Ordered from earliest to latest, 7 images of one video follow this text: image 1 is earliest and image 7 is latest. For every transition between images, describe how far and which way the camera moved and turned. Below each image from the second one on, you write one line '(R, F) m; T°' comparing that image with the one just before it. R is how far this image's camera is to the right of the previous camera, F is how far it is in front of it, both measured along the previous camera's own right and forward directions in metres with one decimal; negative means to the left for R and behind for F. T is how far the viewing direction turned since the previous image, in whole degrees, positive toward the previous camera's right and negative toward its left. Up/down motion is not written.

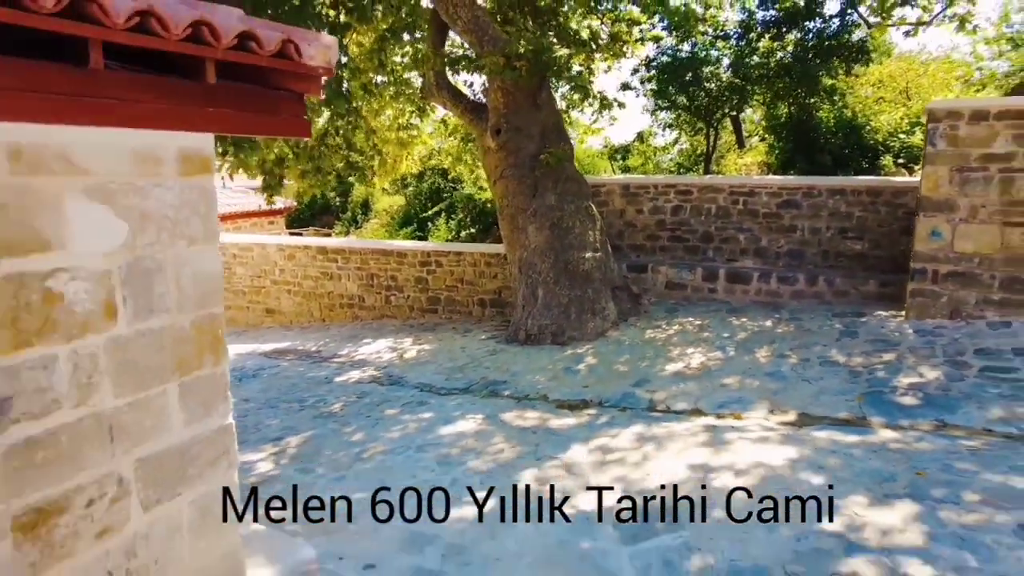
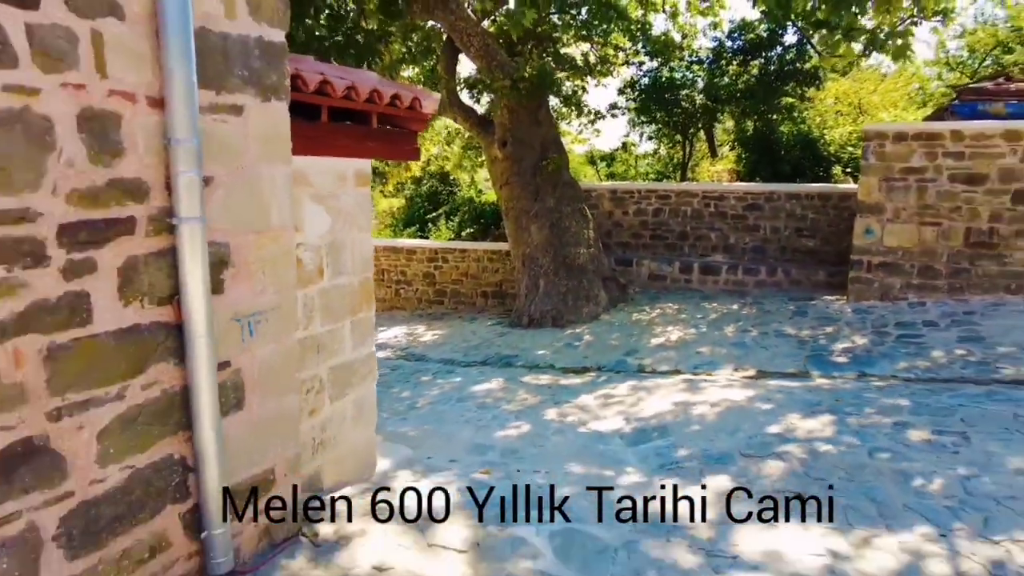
(-0.4, -1.2) m; +2°
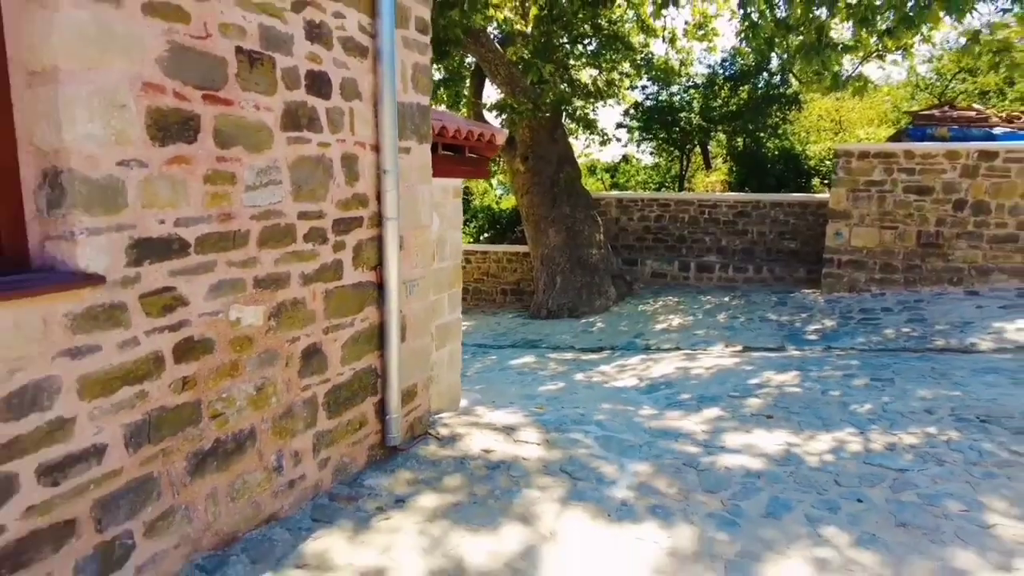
(-0.4, -1.3) m; 0°
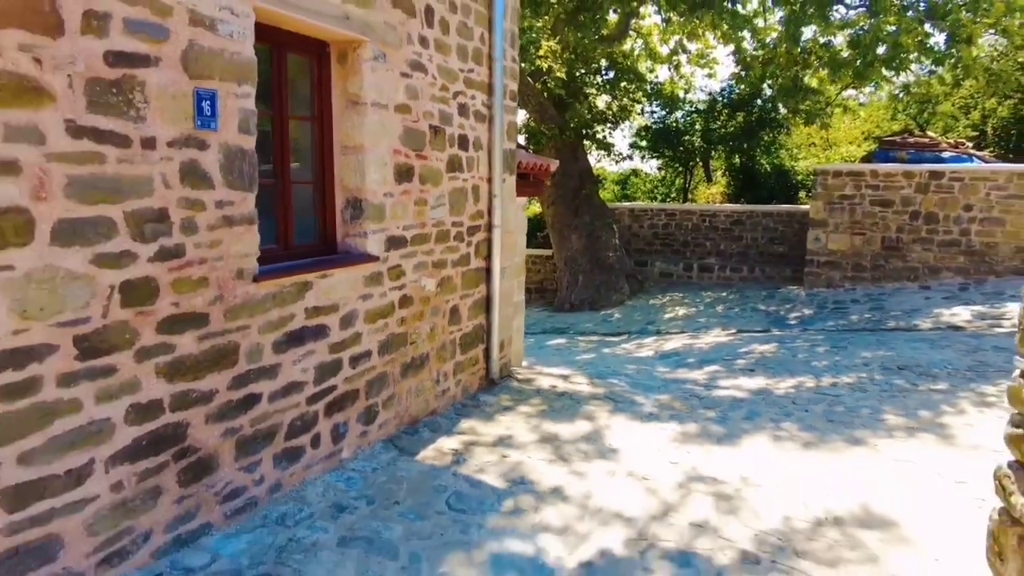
(-0.5, -1.6) m; 0°
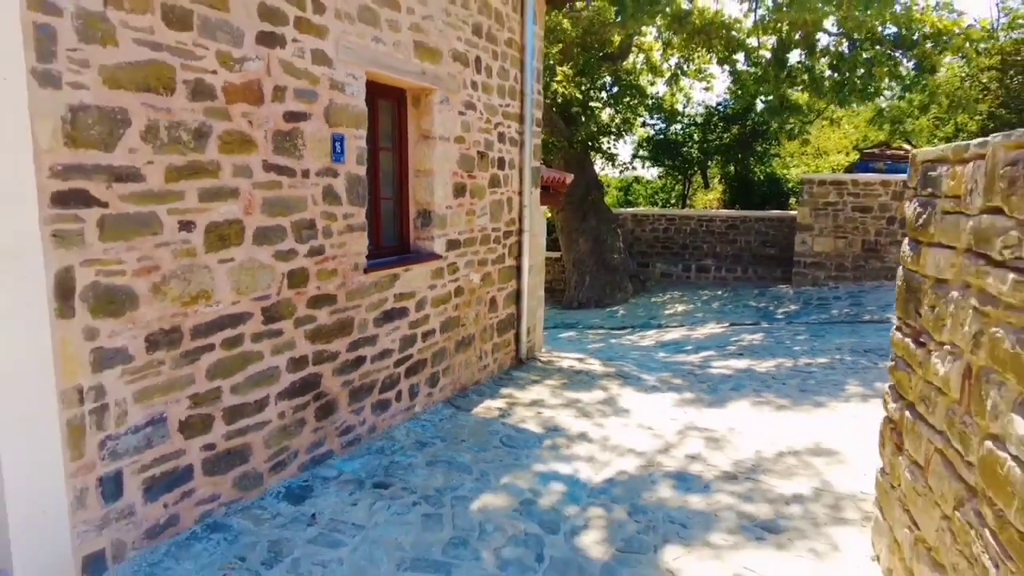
(-0.3, -1.0) m; 0°
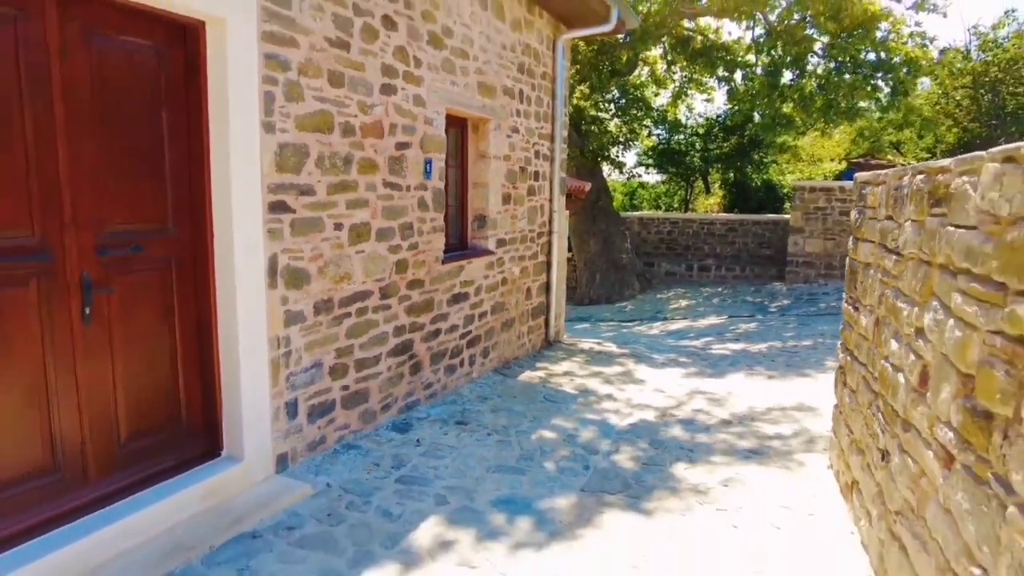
(-0.4, -1.1) m; 0°
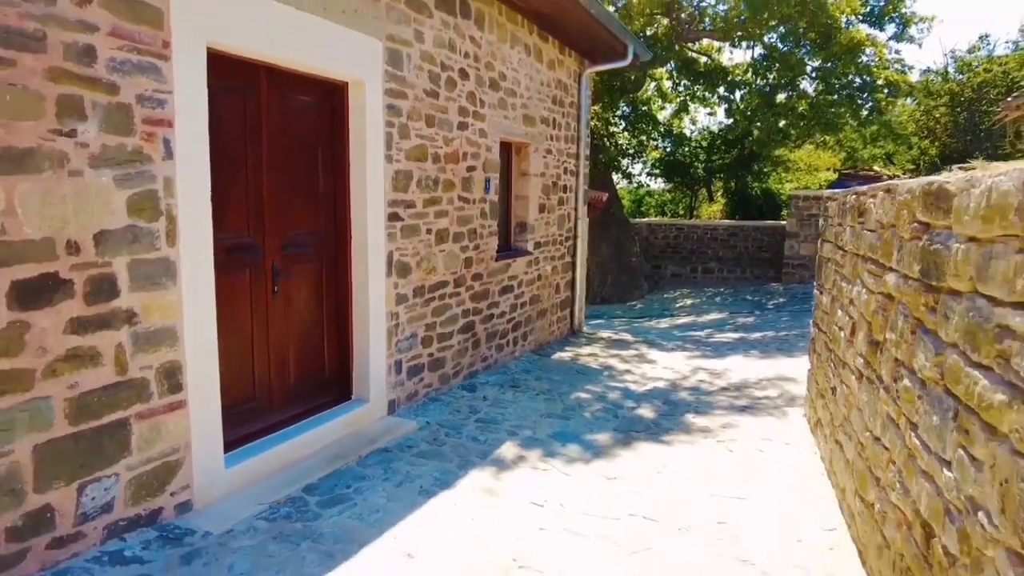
(-0.4, -1.2) m; 0°
